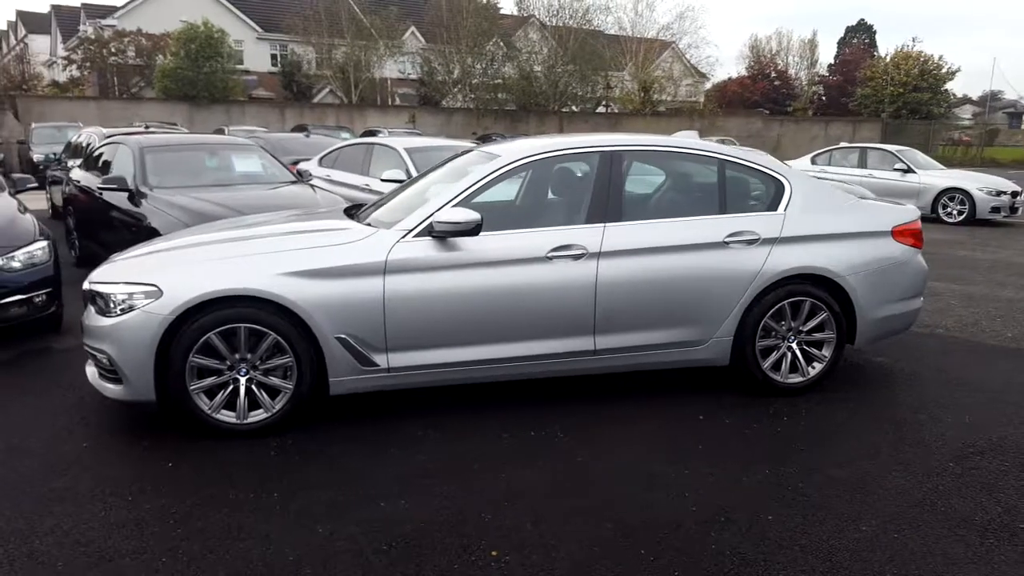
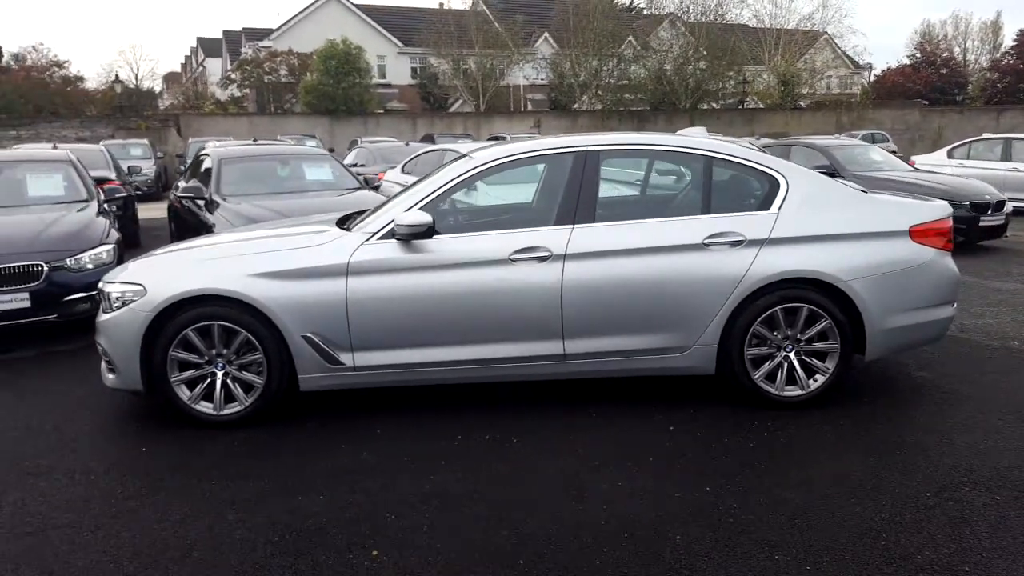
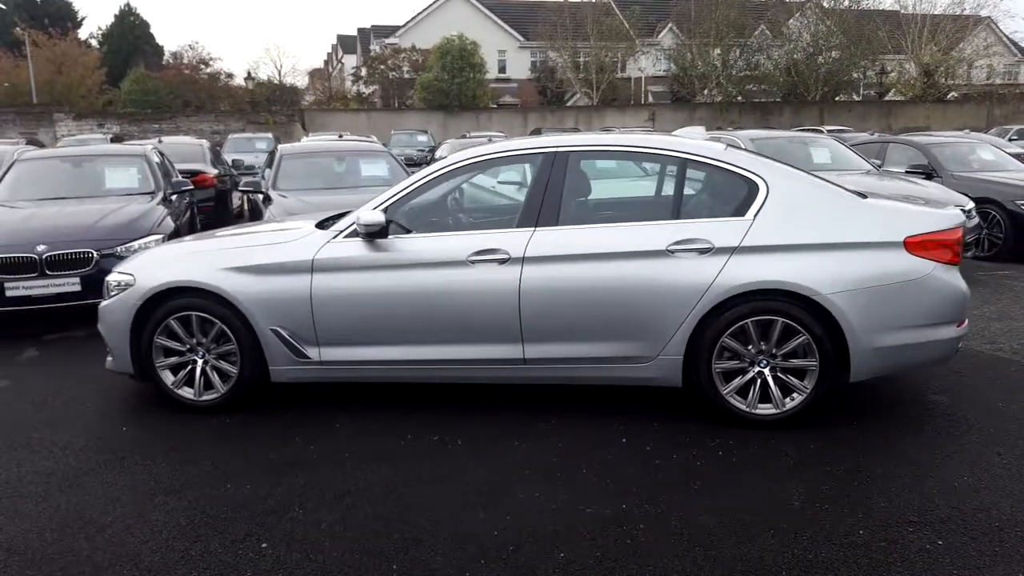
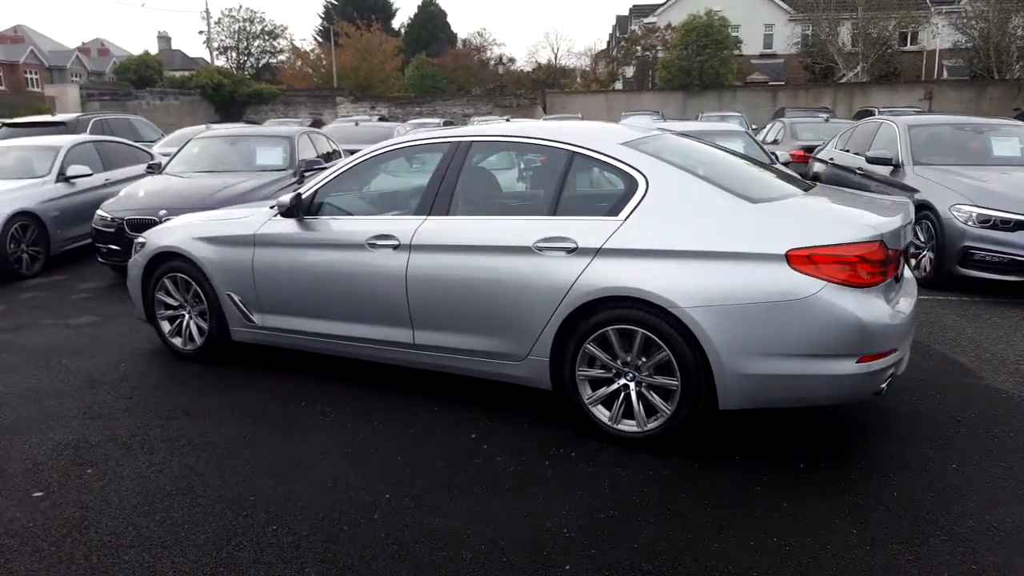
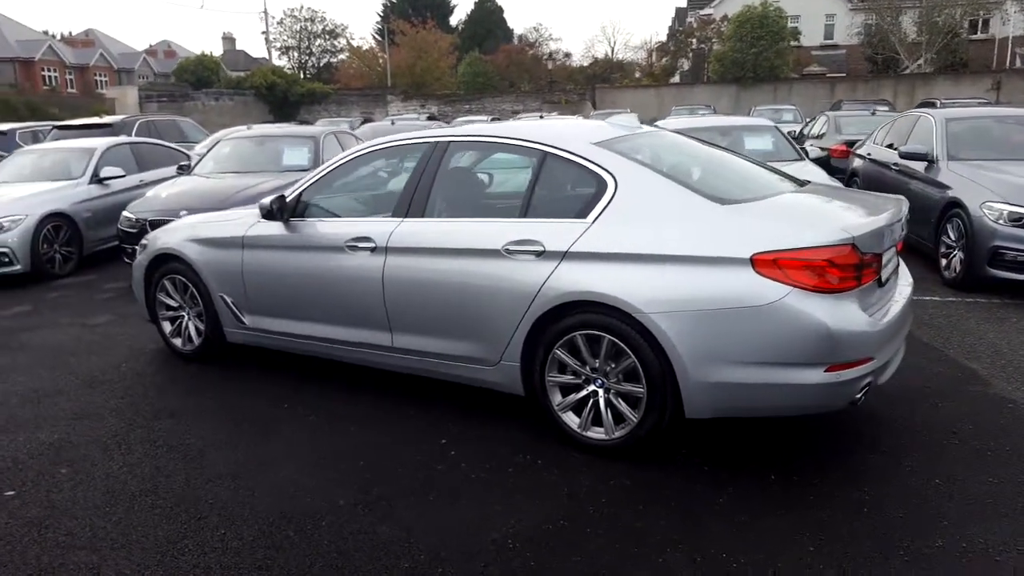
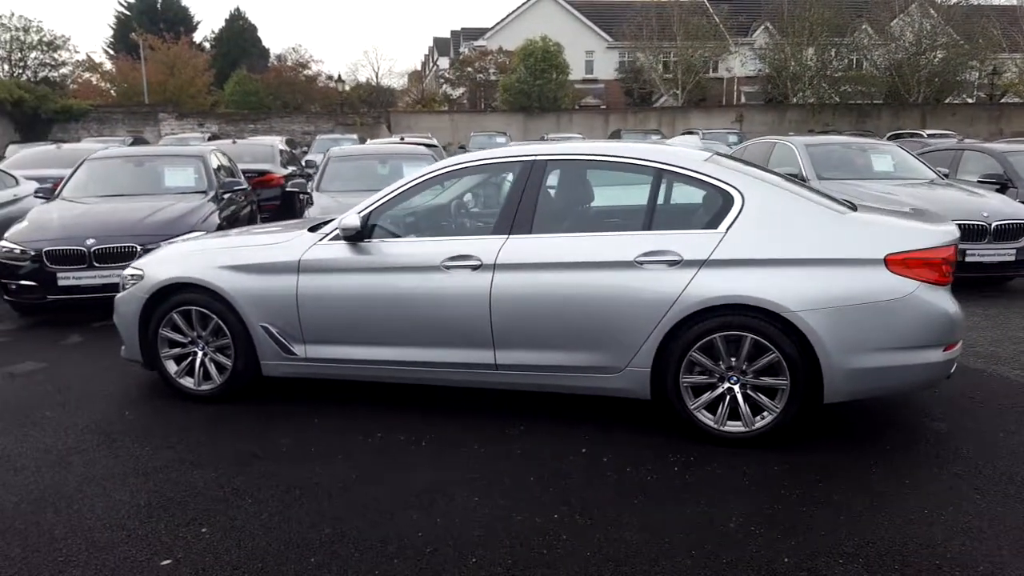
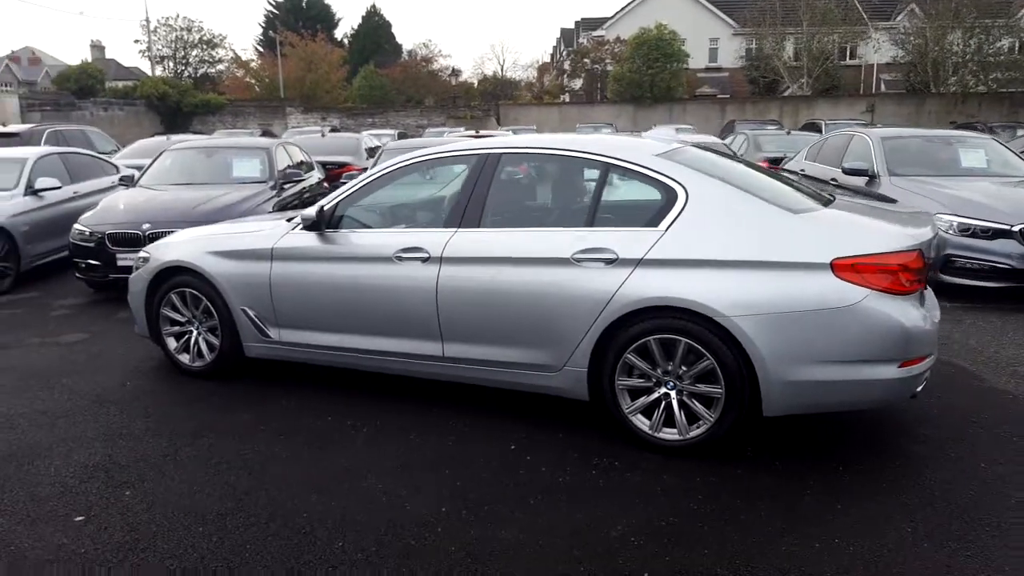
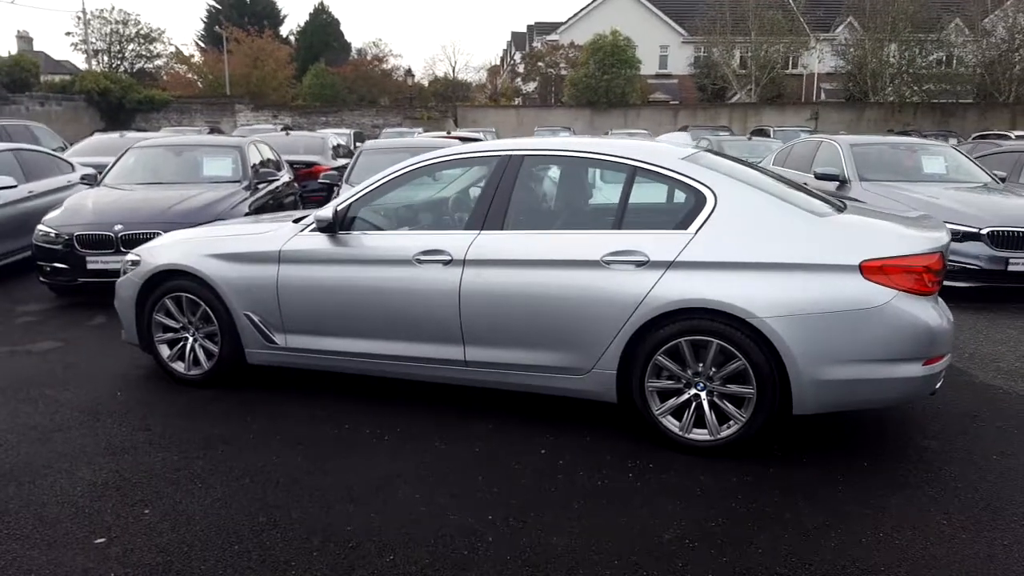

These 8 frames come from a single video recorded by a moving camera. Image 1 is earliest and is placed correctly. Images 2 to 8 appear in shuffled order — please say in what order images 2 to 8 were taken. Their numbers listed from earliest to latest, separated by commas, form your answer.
2, 3, 6, 8, 7, 4, 5
